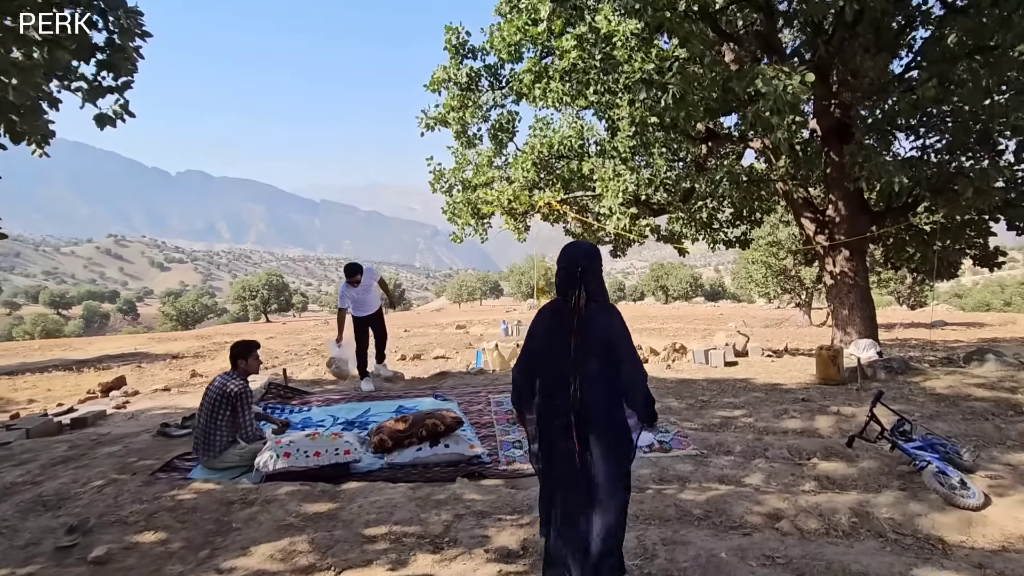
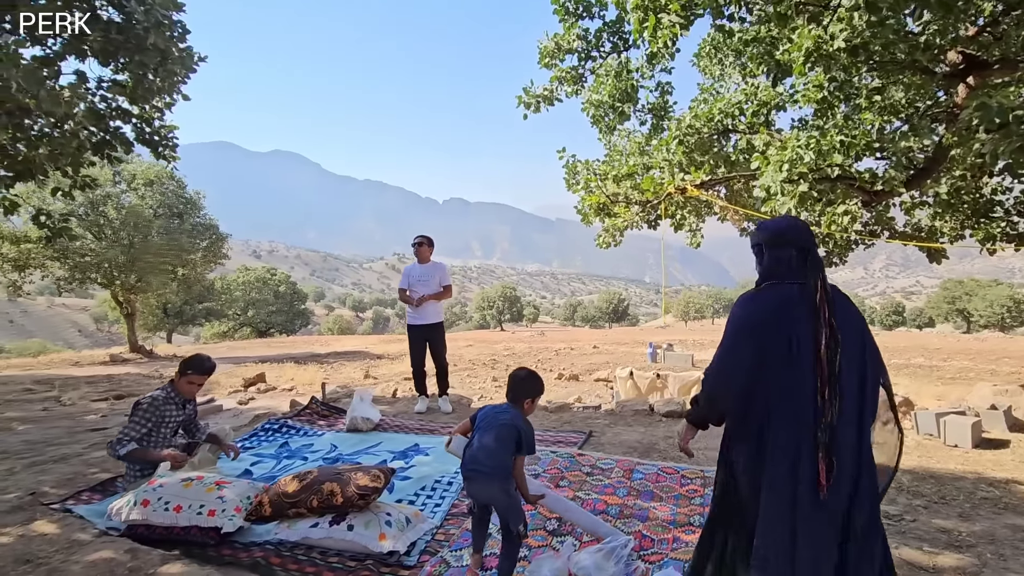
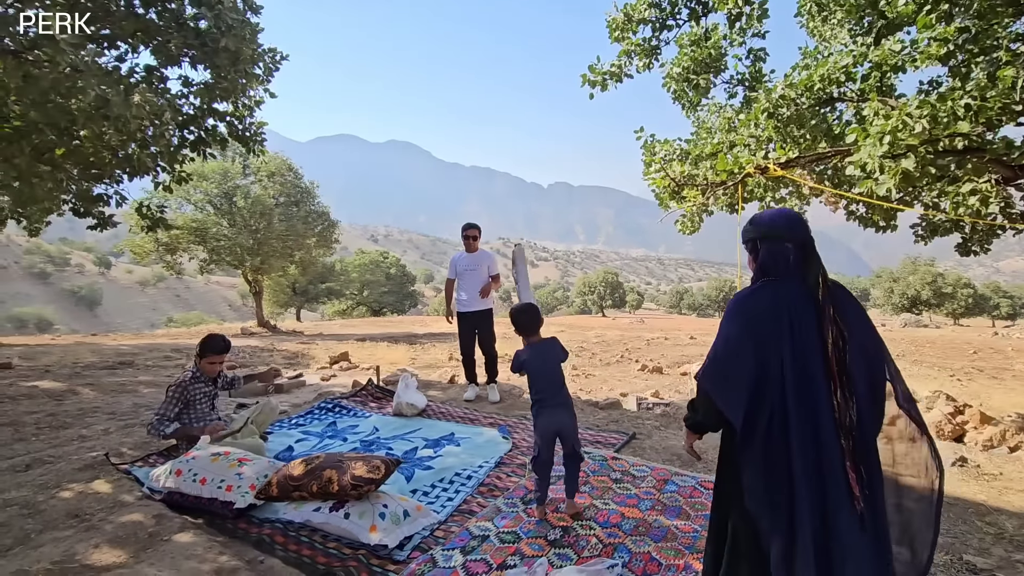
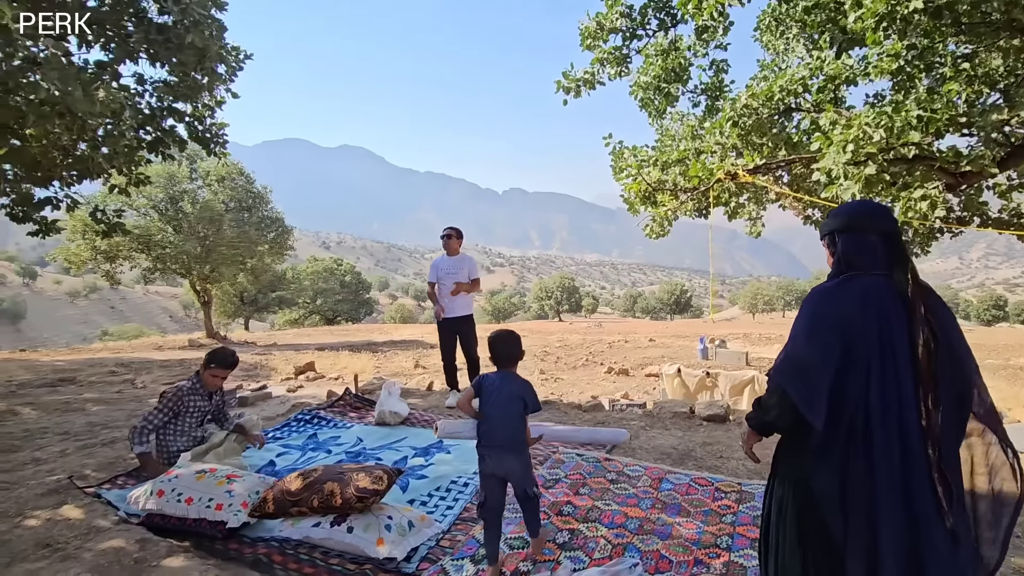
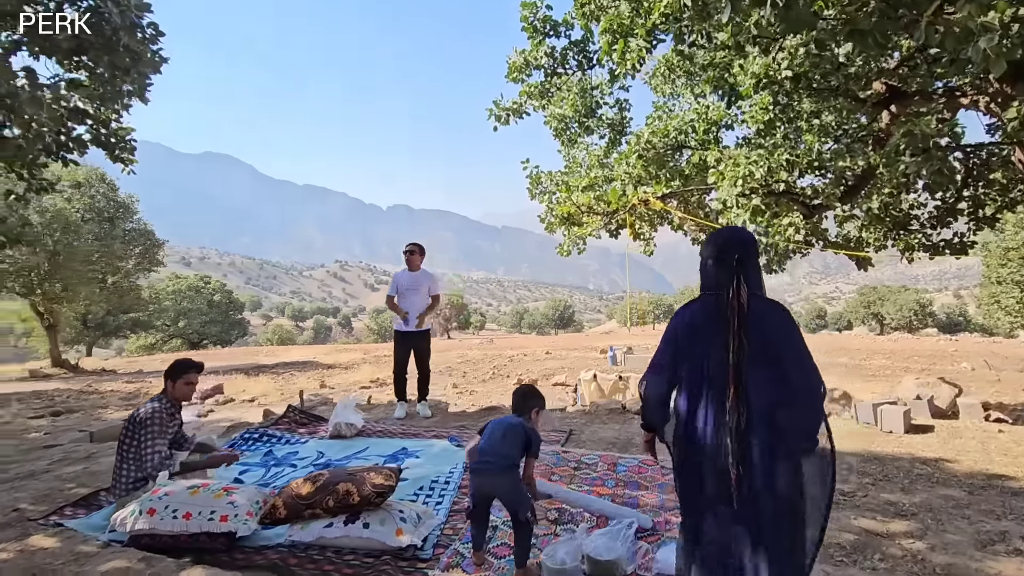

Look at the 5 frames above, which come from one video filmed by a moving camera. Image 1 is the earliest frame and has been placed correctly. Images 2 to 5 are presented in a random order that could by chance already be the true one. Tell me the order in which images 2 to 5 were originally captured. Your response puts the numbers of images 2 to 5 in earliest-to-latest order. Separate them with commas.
5, 2, 4, 3
